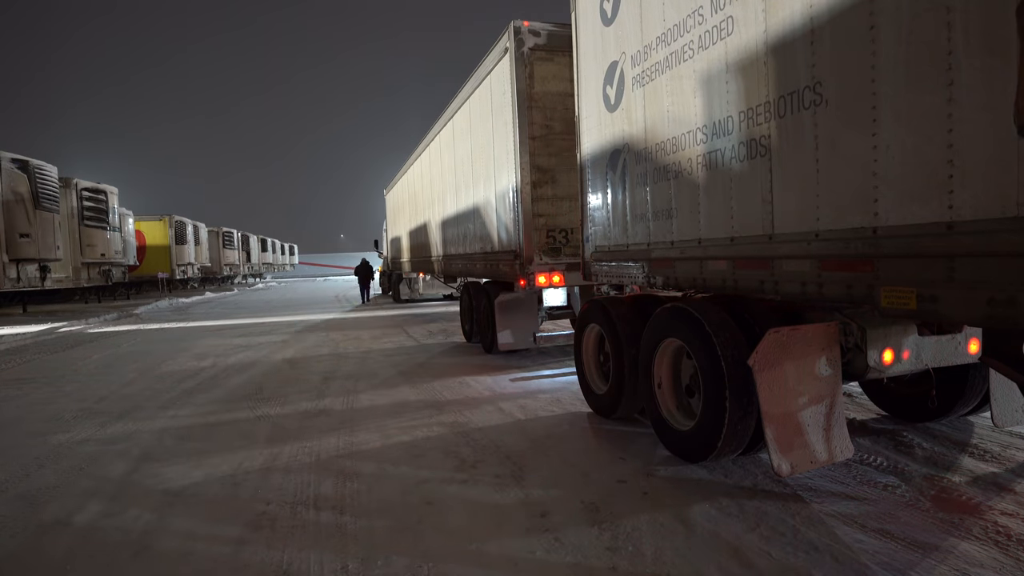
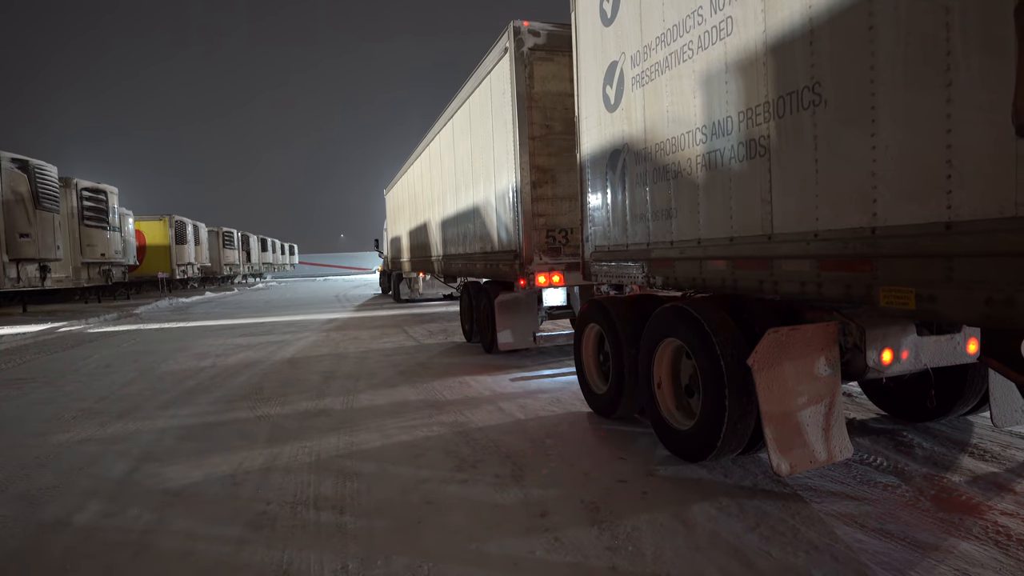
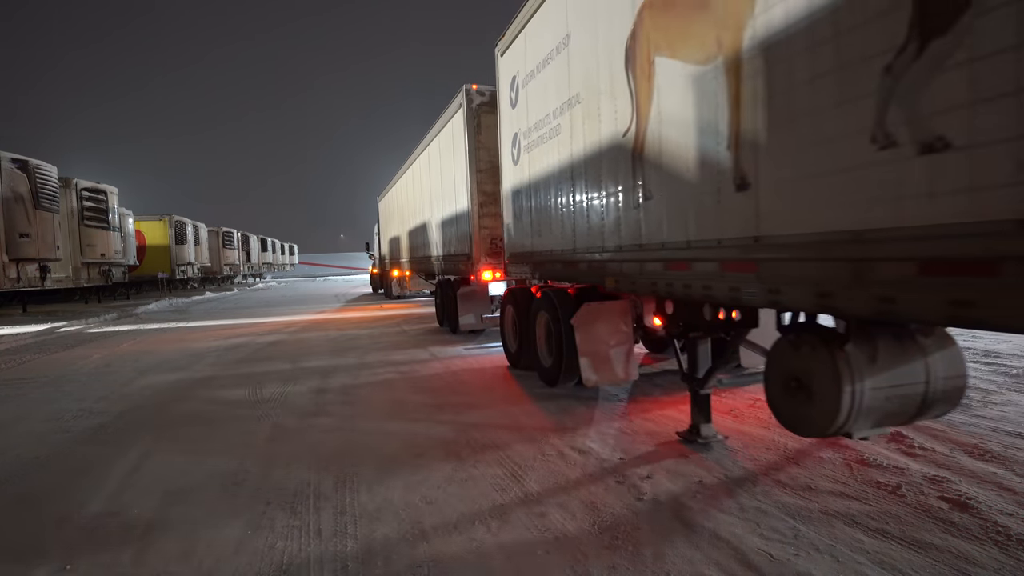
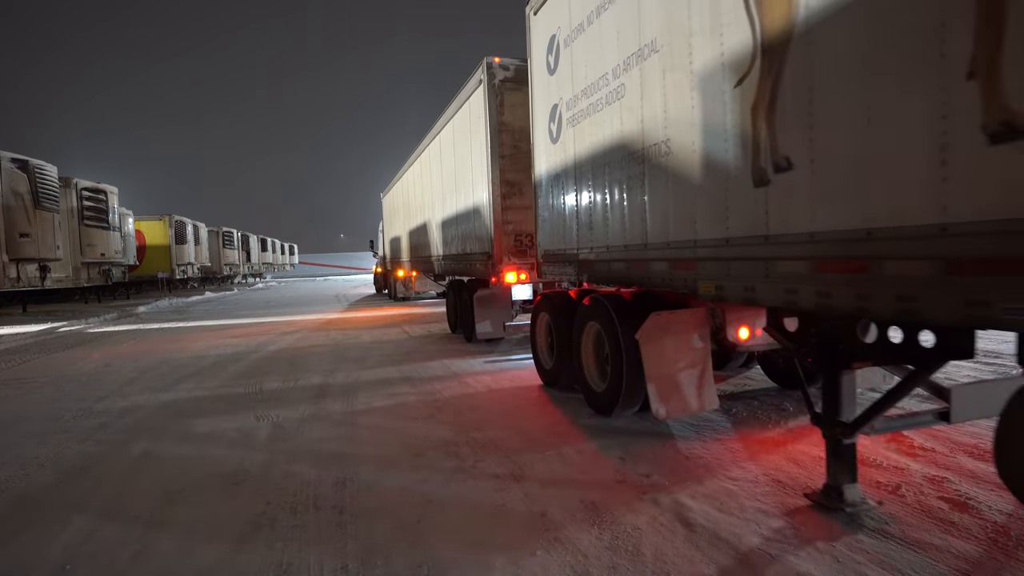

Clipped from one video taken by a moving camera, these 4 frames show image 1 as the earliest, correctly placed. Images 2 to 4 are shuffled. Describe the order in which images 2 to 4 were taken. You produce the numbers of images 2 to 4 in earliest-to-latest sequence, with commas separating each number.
2, 4, 3
